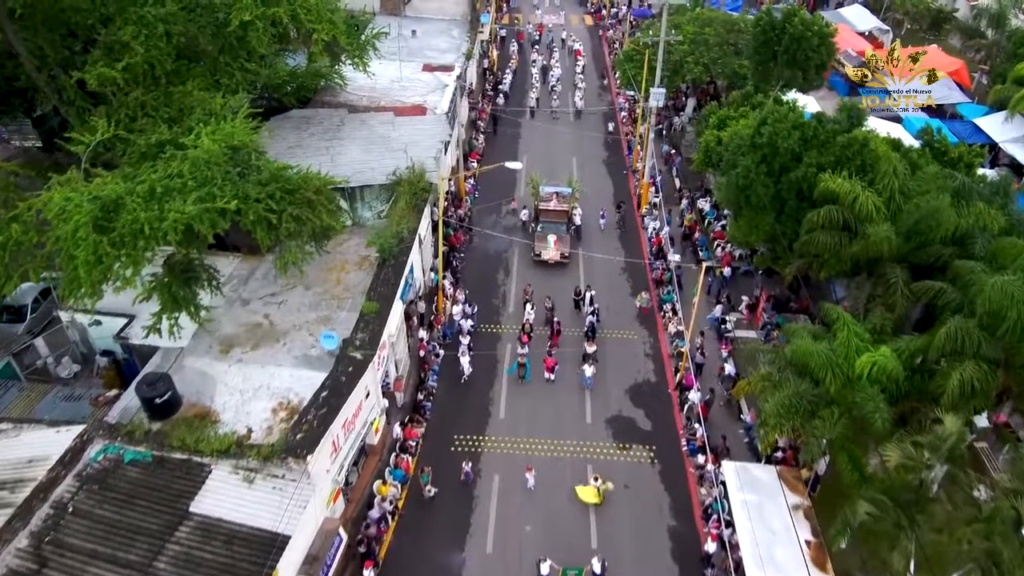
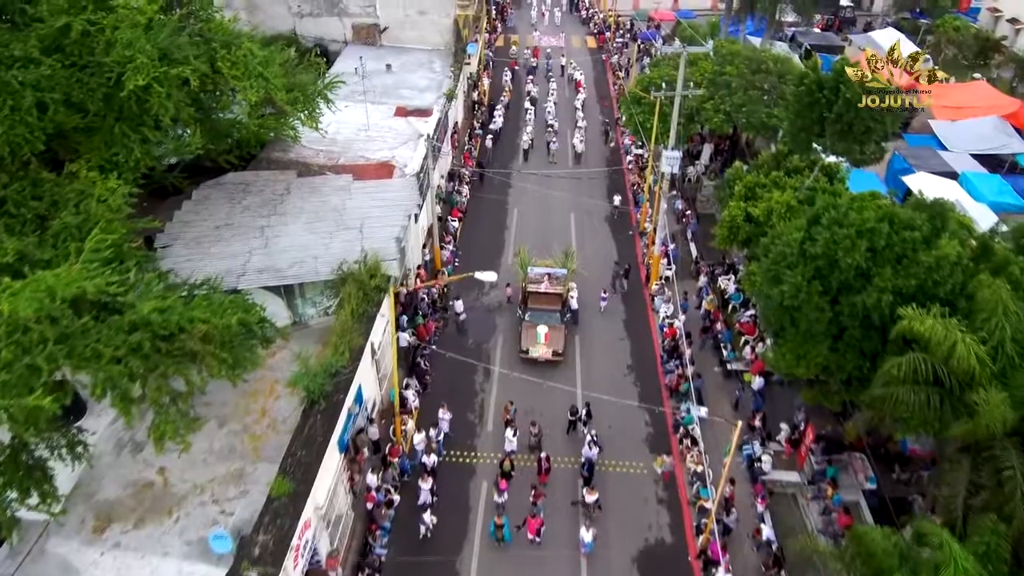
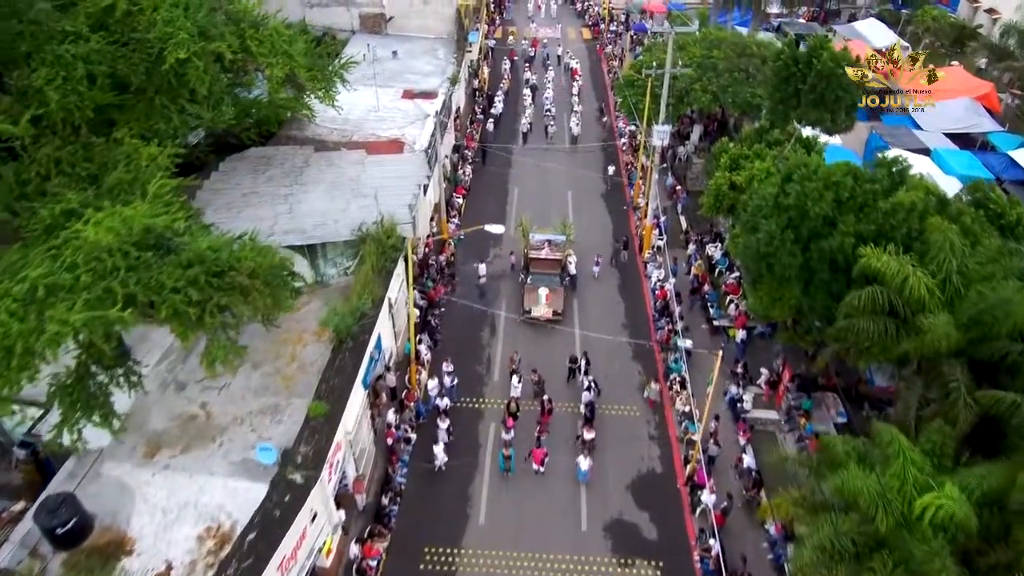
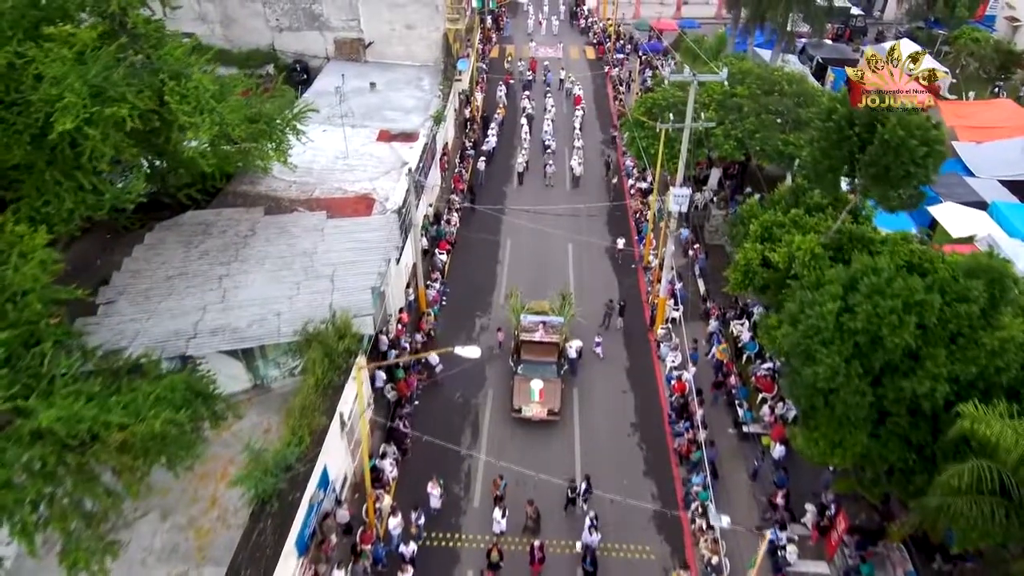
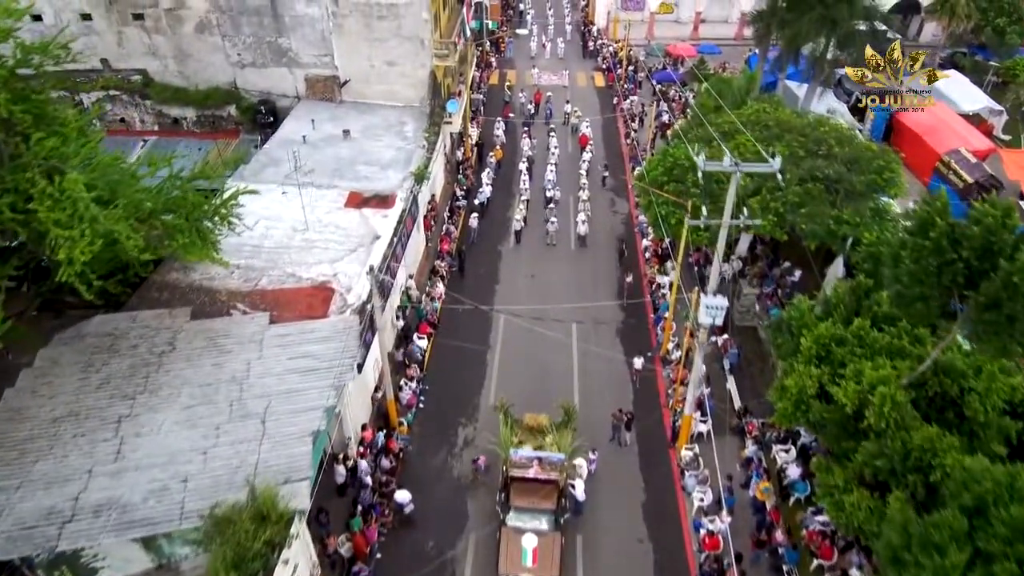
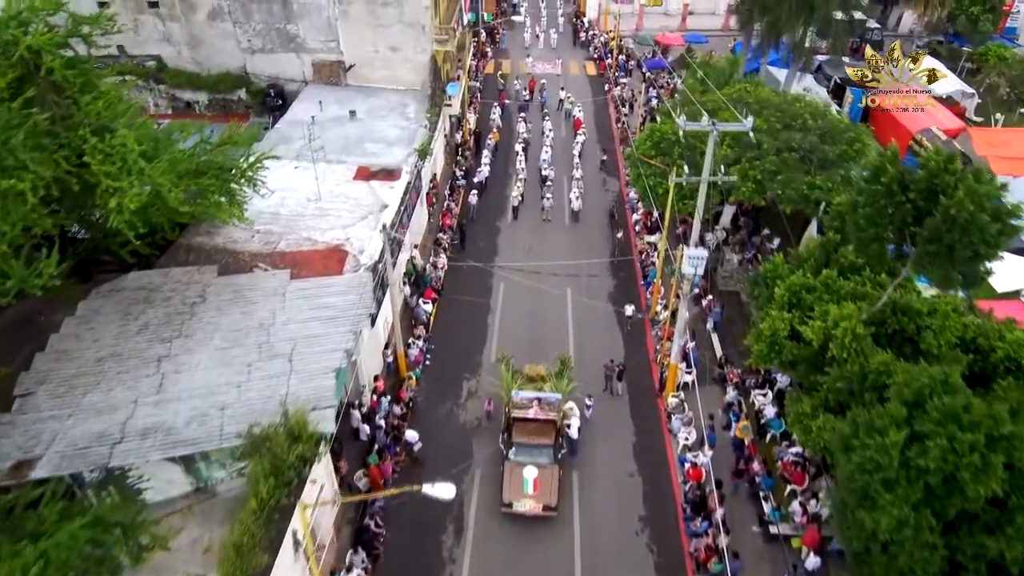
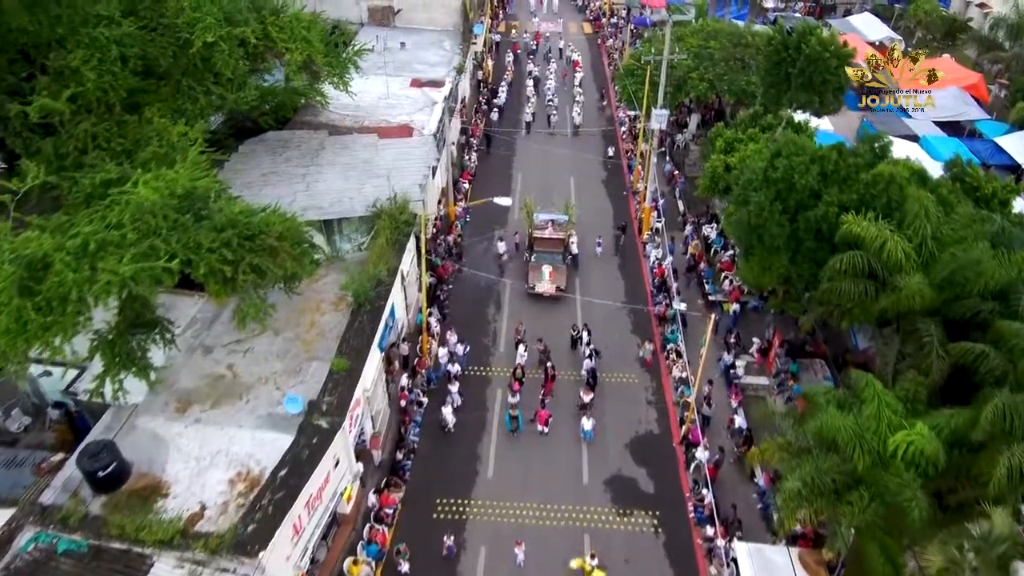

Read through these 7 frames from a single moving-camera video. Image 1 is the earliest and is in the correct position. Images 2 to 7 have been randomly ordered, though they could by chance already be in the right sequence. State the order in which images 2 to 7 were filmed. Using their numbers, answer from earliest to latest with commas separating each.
7, 3, 2, 4, 6, 5
